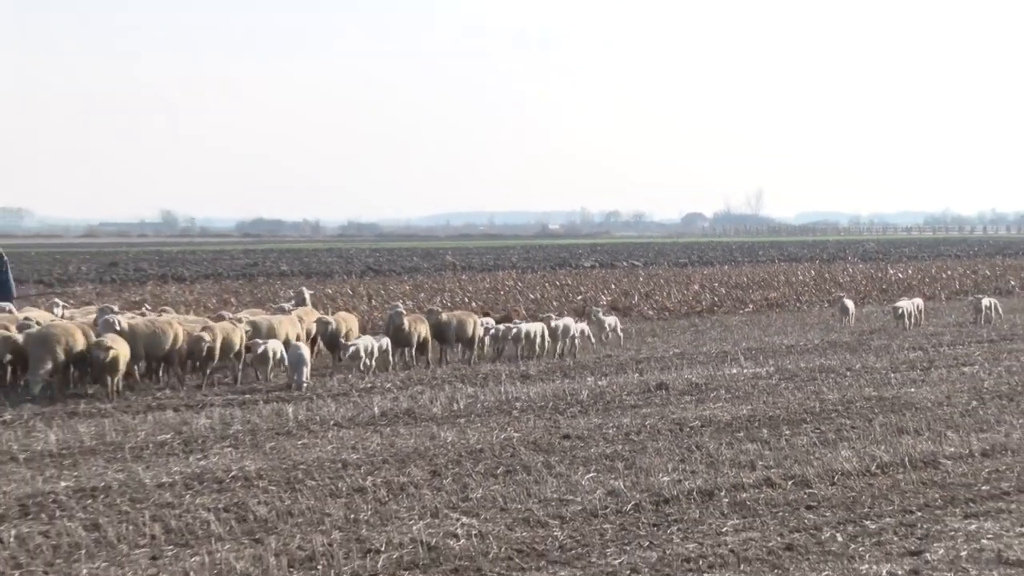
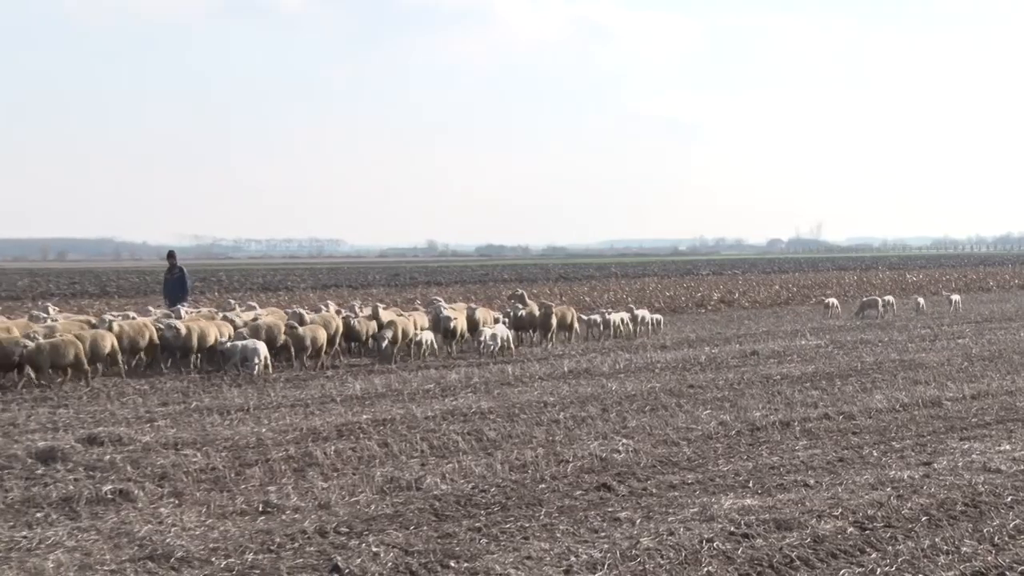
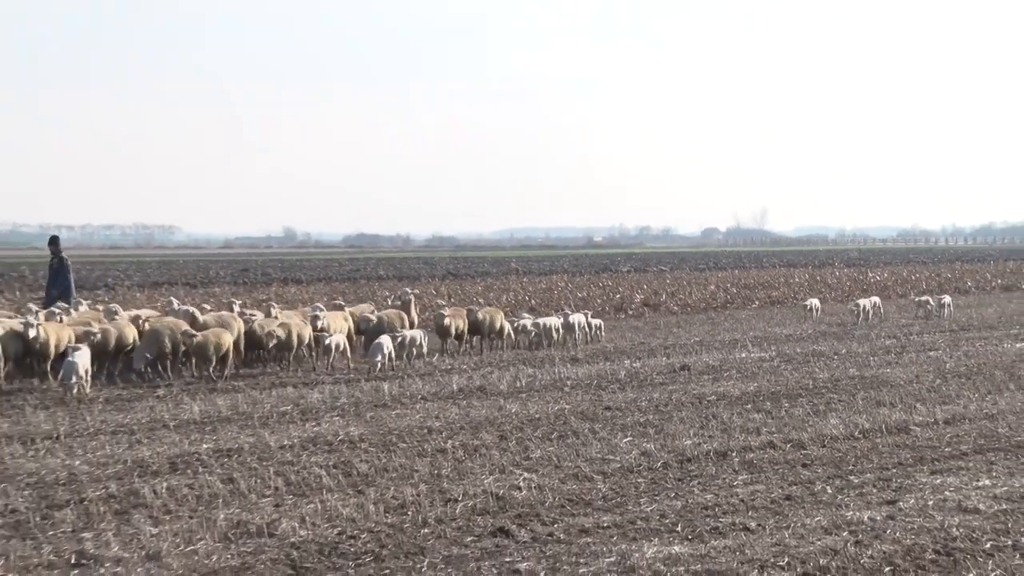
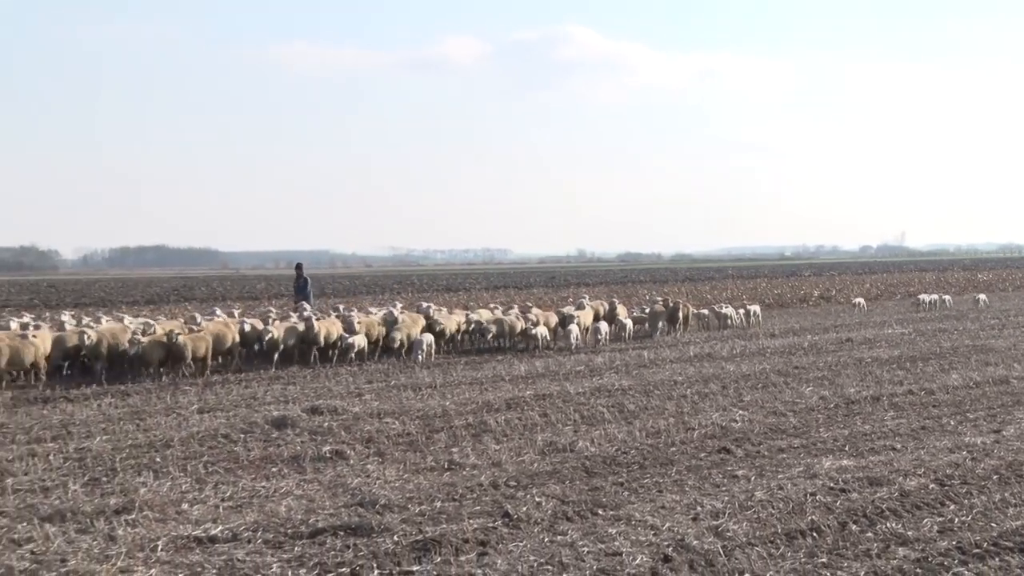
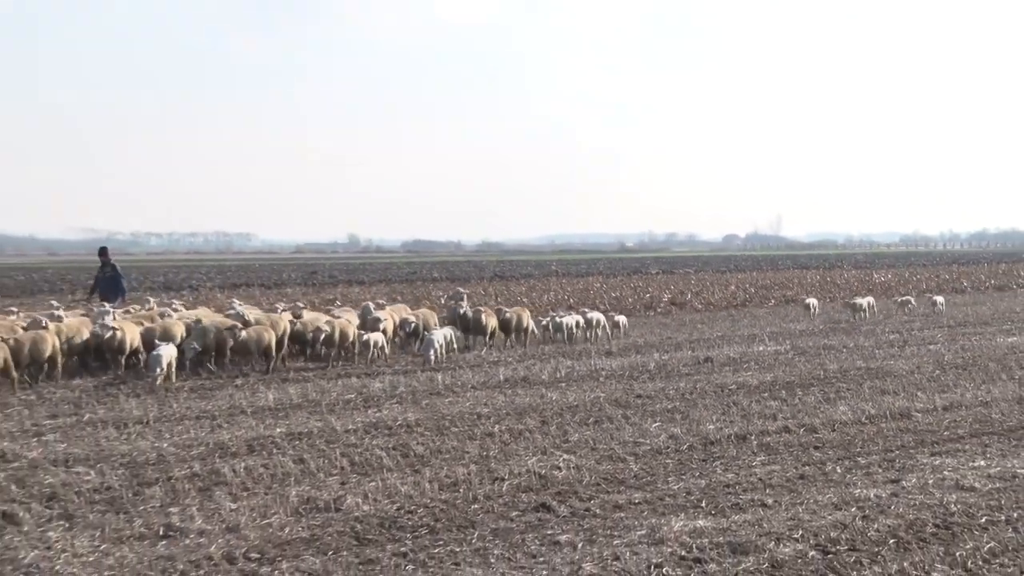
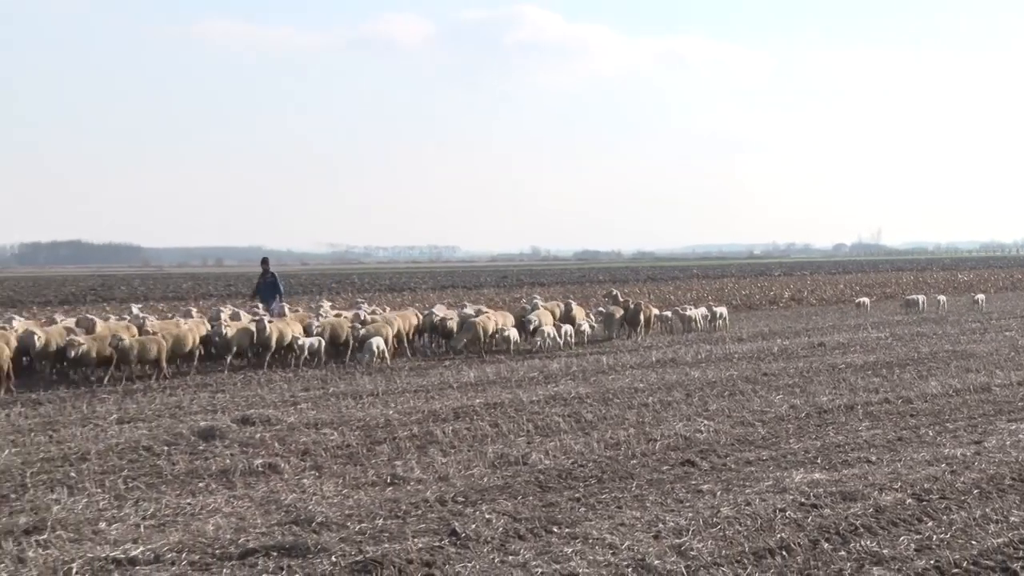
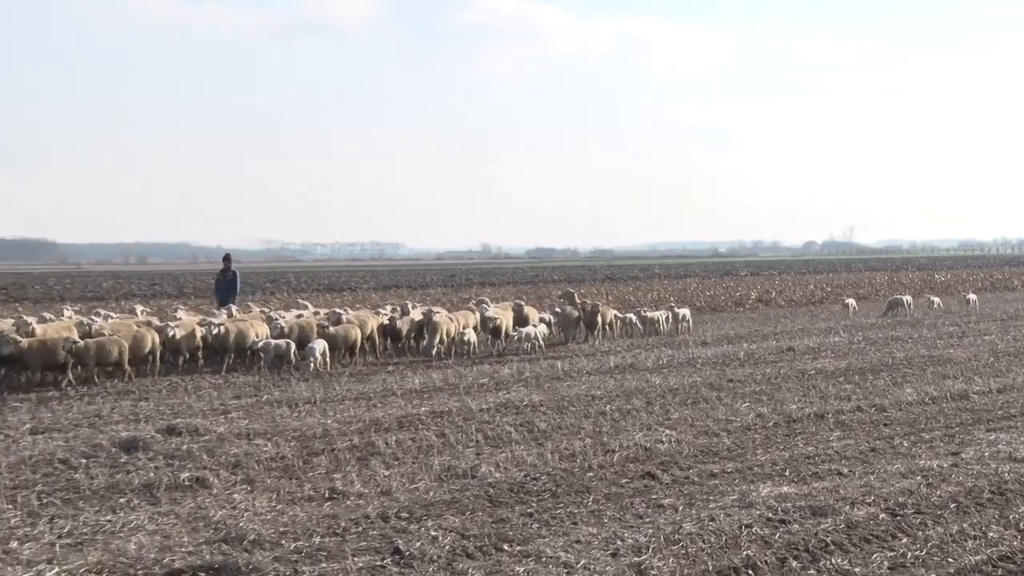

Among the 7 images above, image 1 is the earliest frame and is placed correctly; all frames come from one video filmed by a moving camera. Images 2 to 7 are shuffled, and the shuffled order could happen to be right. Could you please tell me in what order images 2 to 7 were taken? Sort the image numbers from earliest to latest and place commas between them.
3, 5, 2, 7, 6, 4
